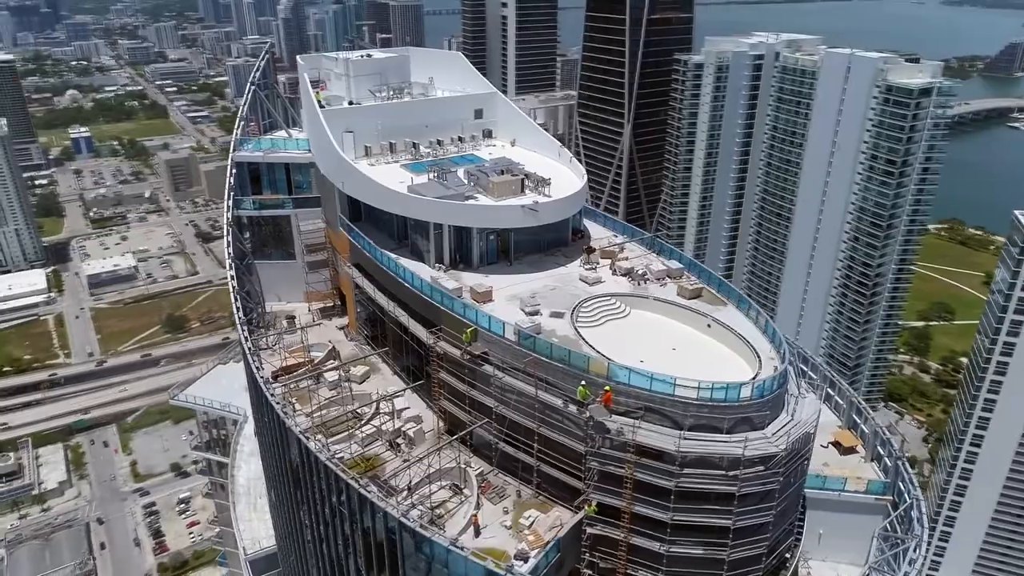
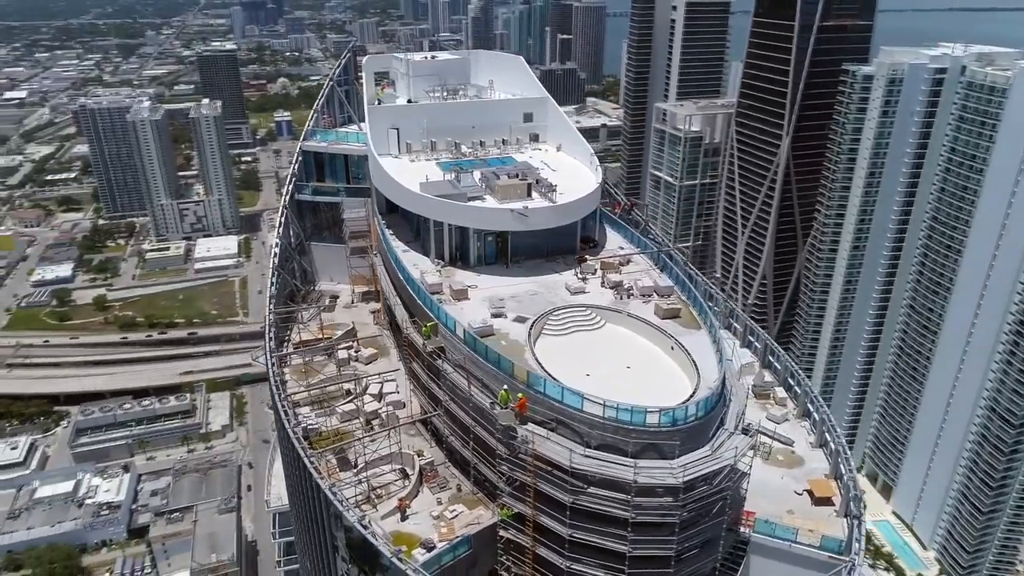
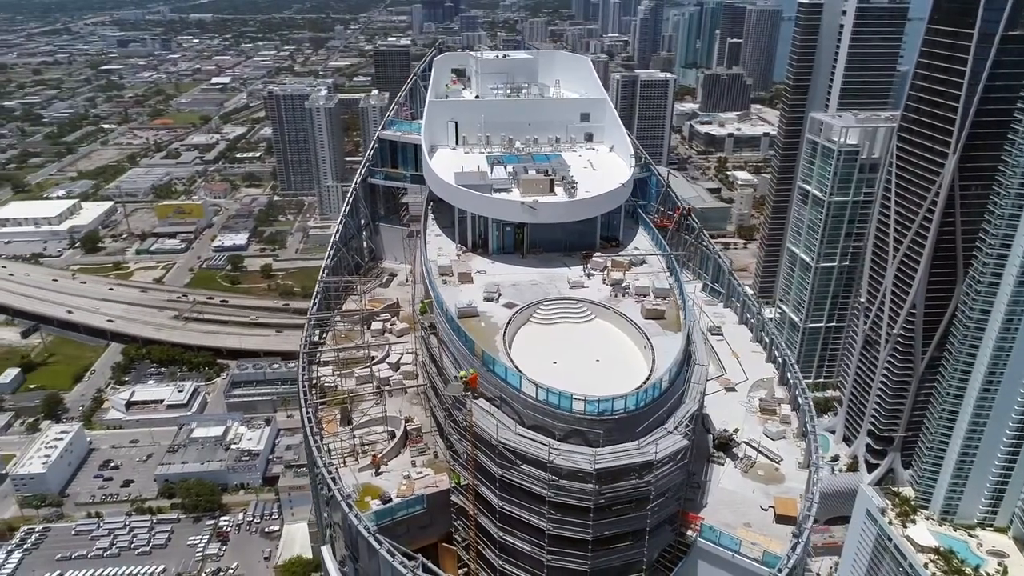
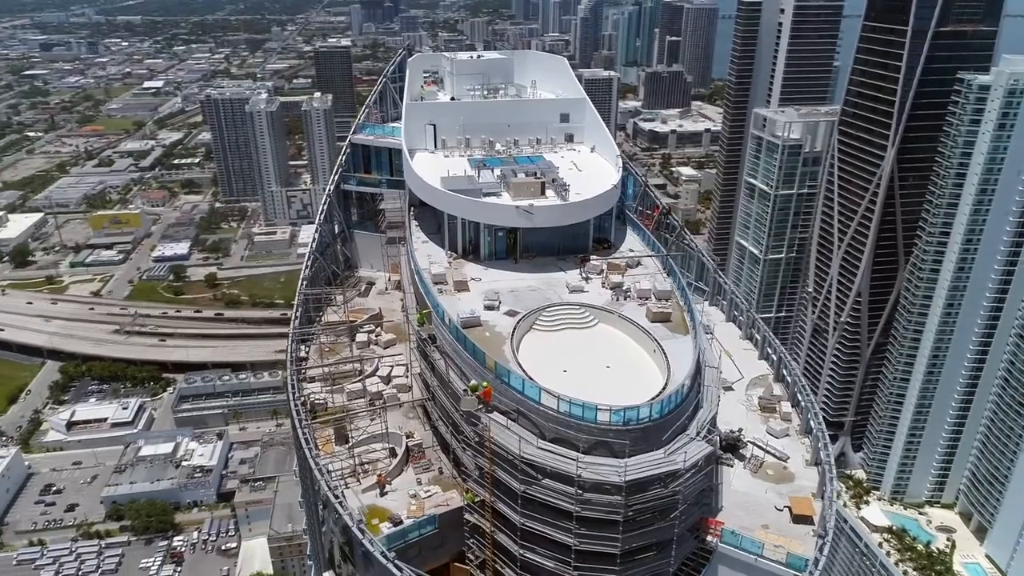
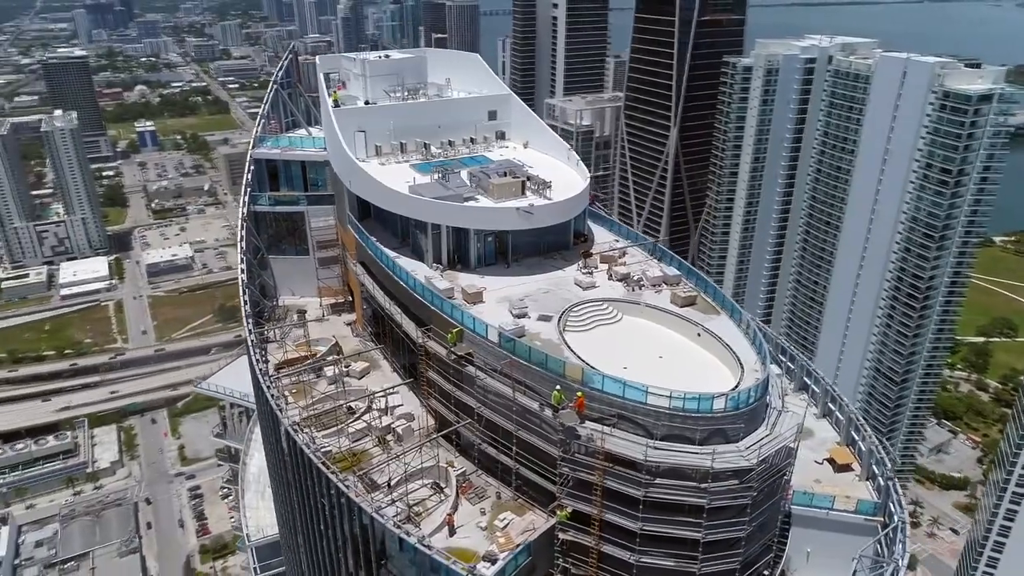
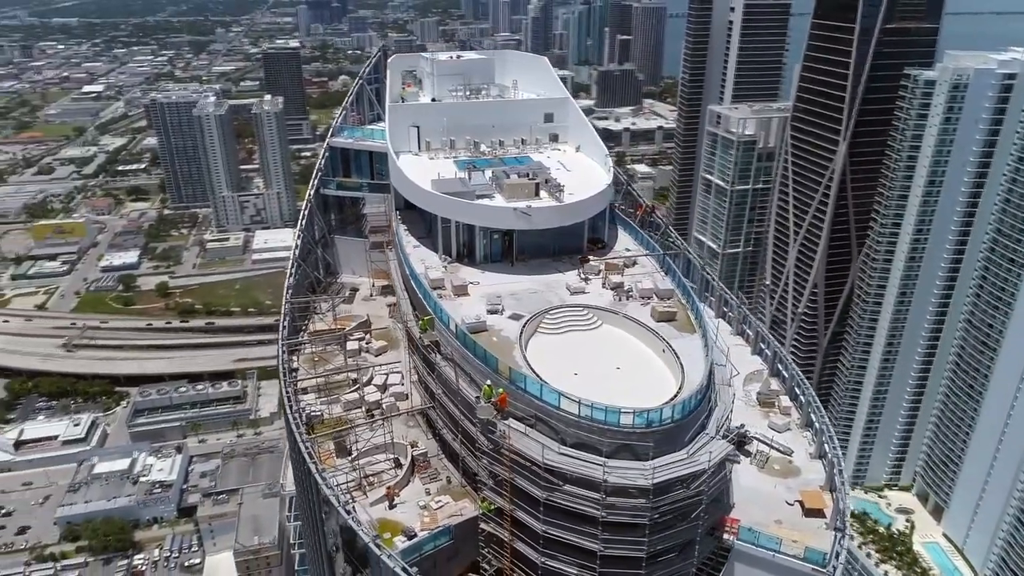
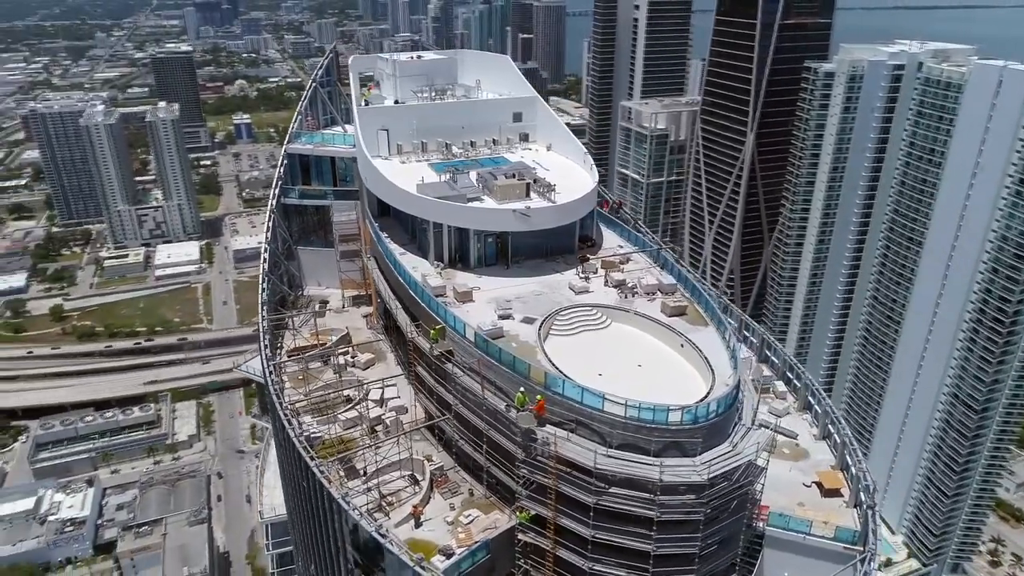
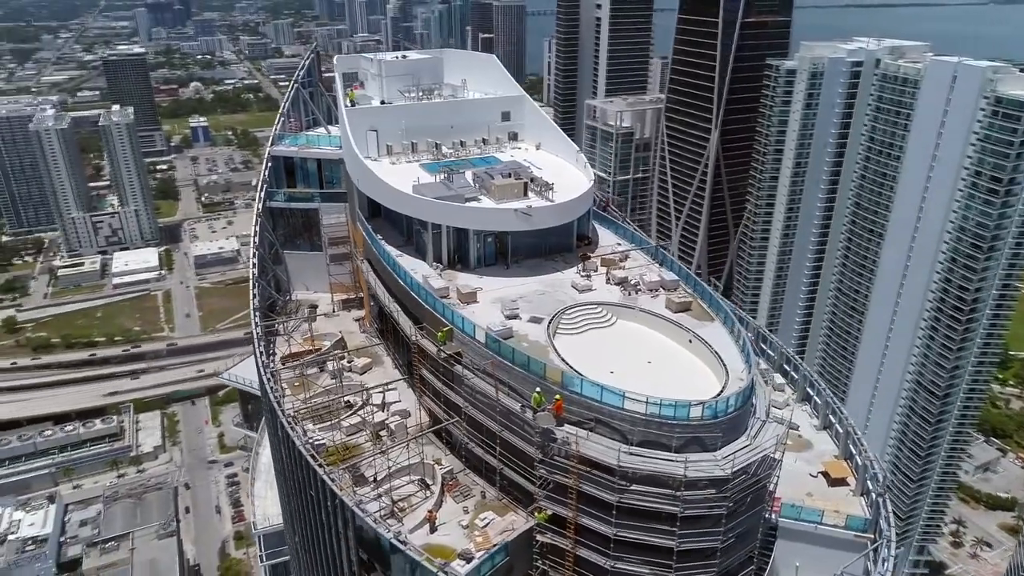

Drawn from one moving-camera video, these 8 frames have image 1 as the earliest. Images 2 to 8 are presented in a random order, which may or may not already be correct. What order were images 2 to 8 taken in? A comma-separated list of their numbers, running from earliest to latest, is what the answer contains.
5, 8, 7, 2, 6, 4, 3
